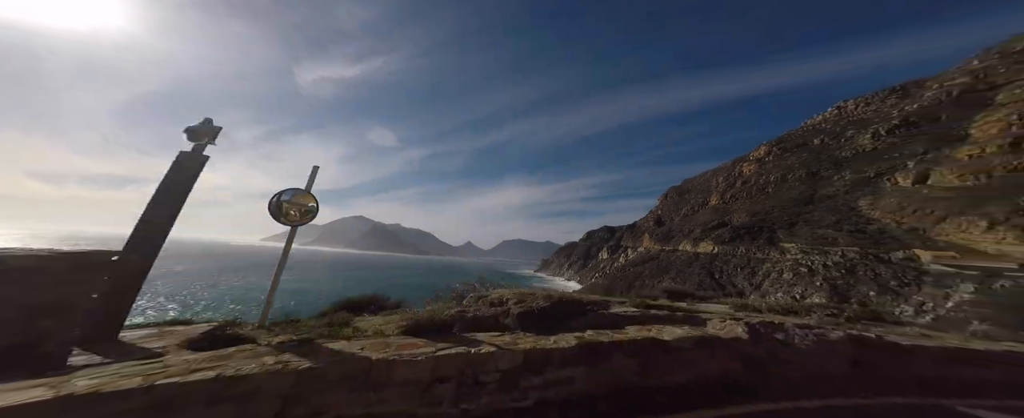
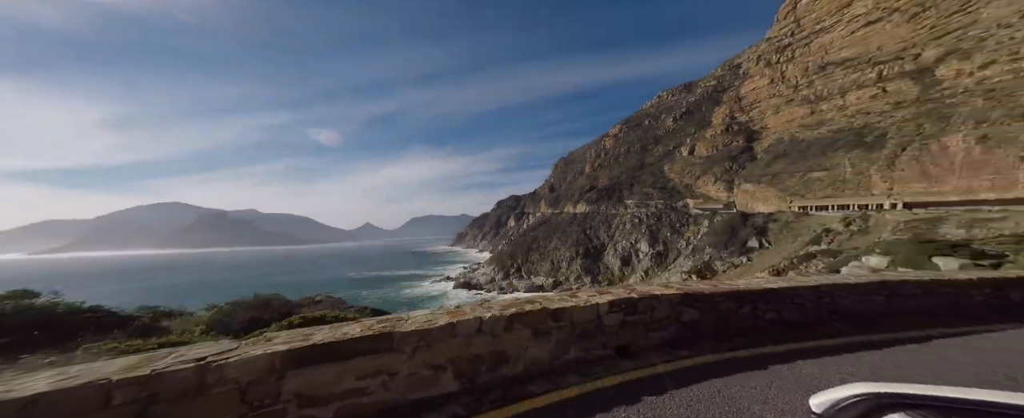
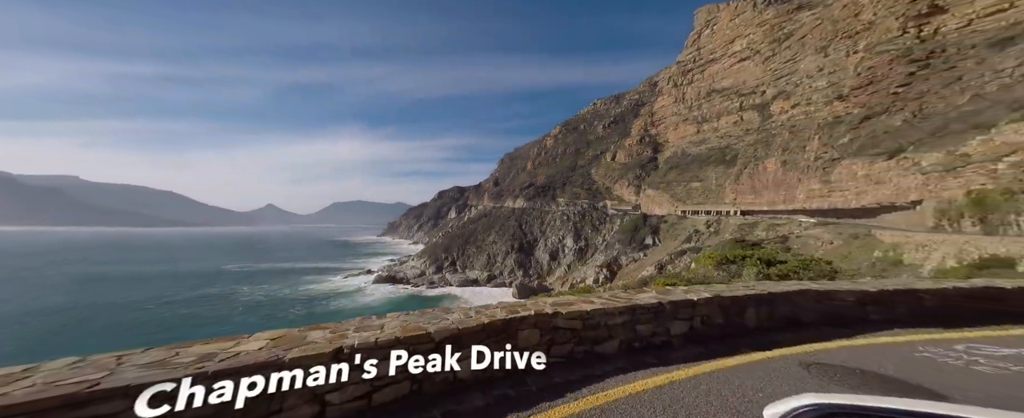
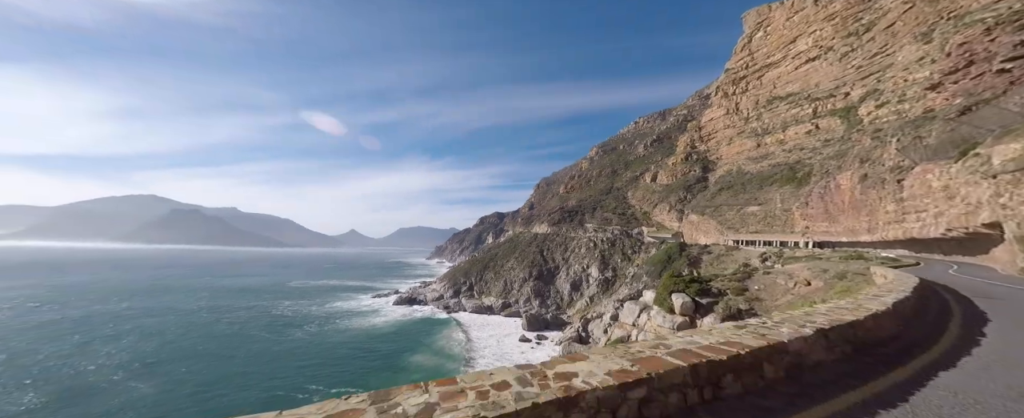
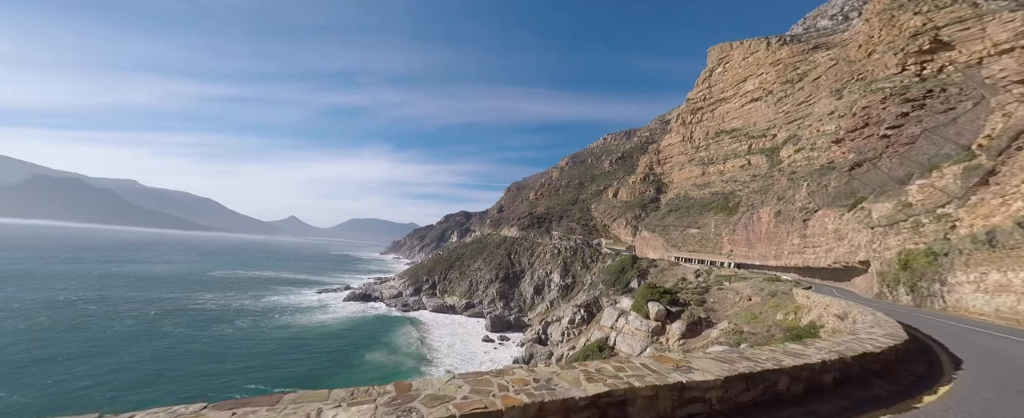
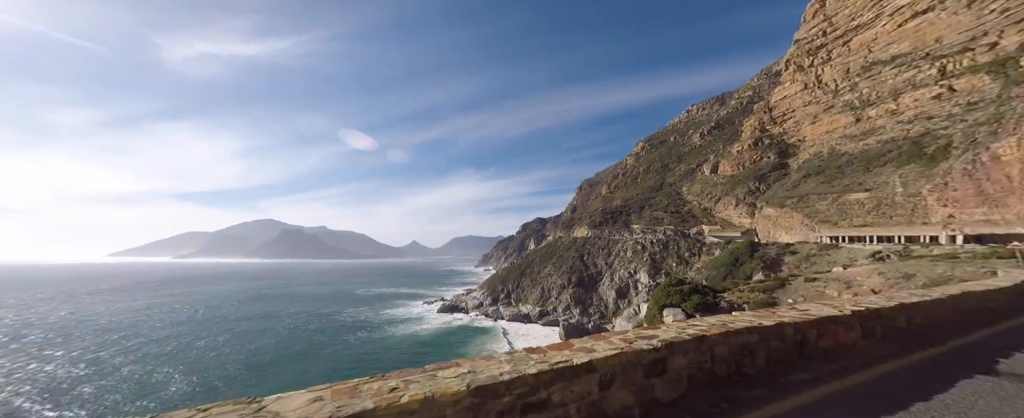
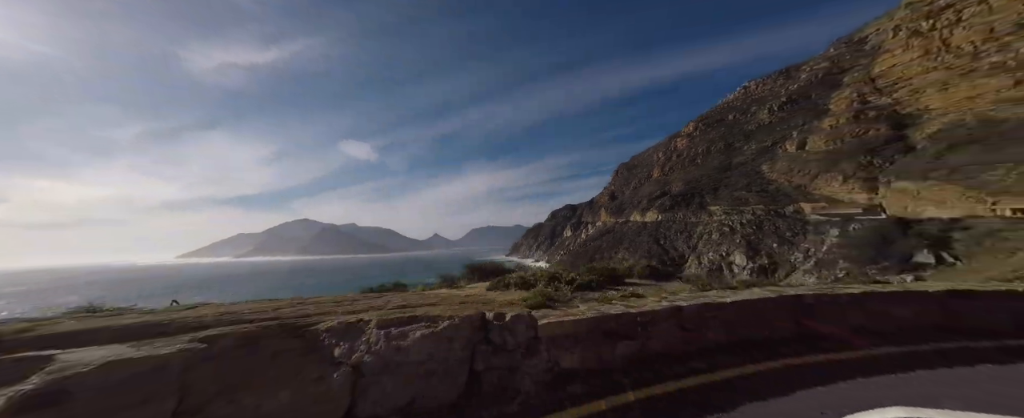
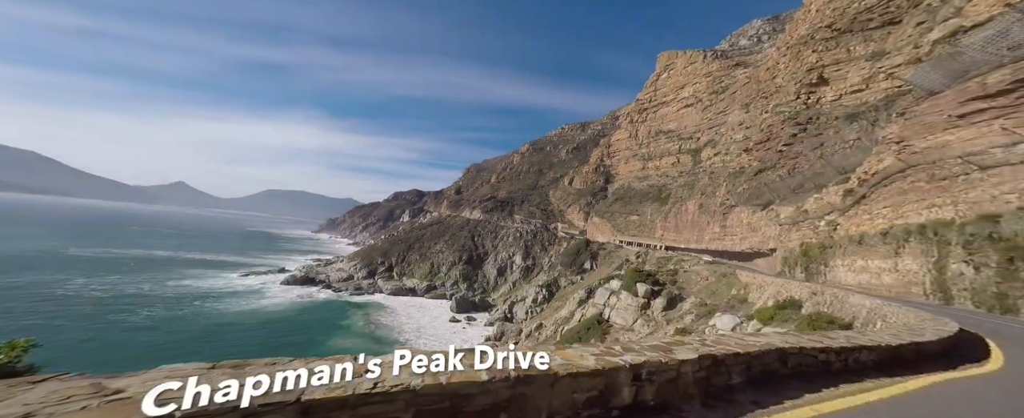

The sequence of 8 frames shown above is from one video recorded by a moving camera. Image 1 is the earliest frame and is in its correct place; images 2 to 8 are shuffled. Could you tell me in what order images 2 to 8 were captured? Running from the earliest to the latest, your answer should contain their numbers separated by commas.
7, 2, 3, 8, 5, 4, 6
